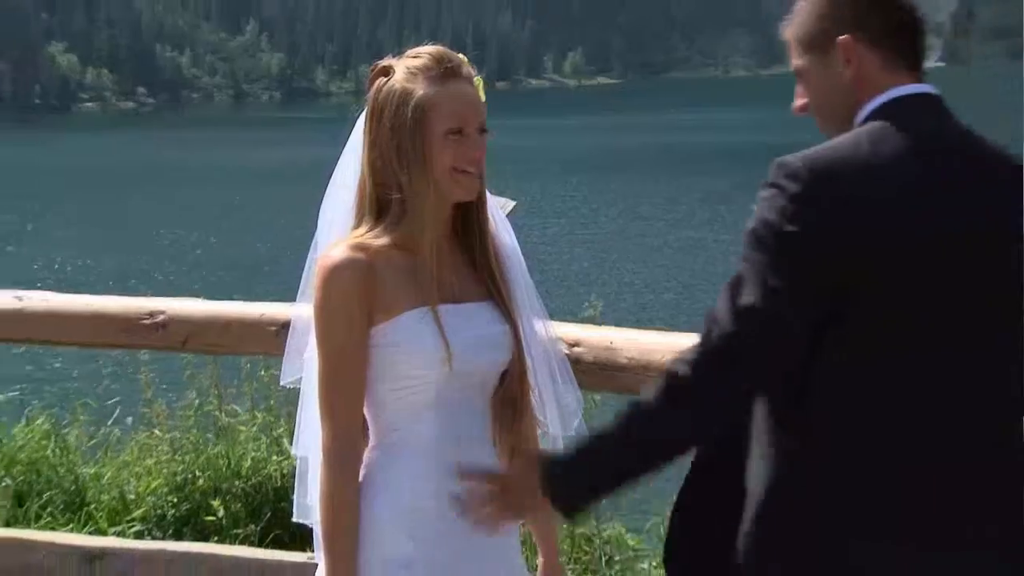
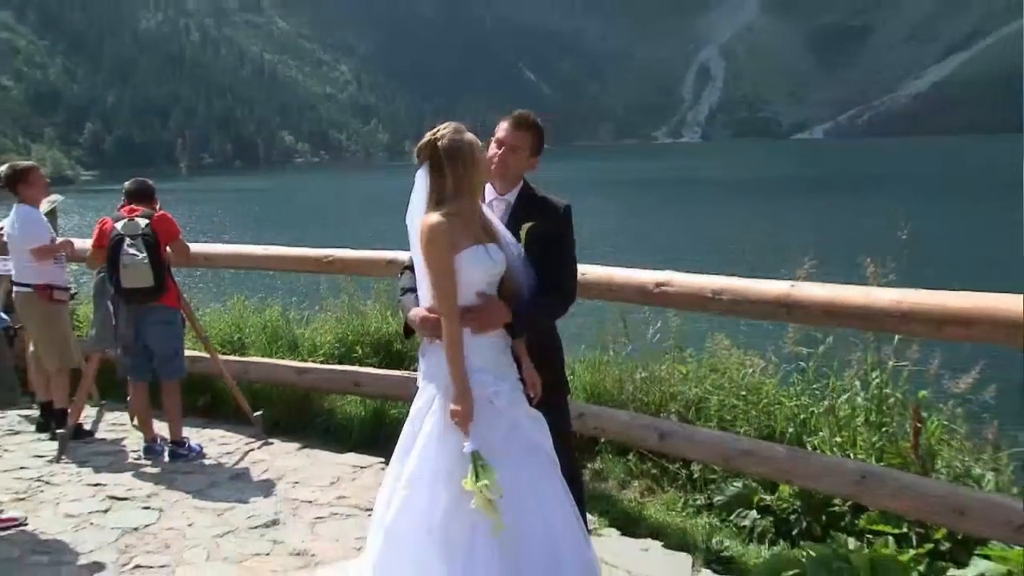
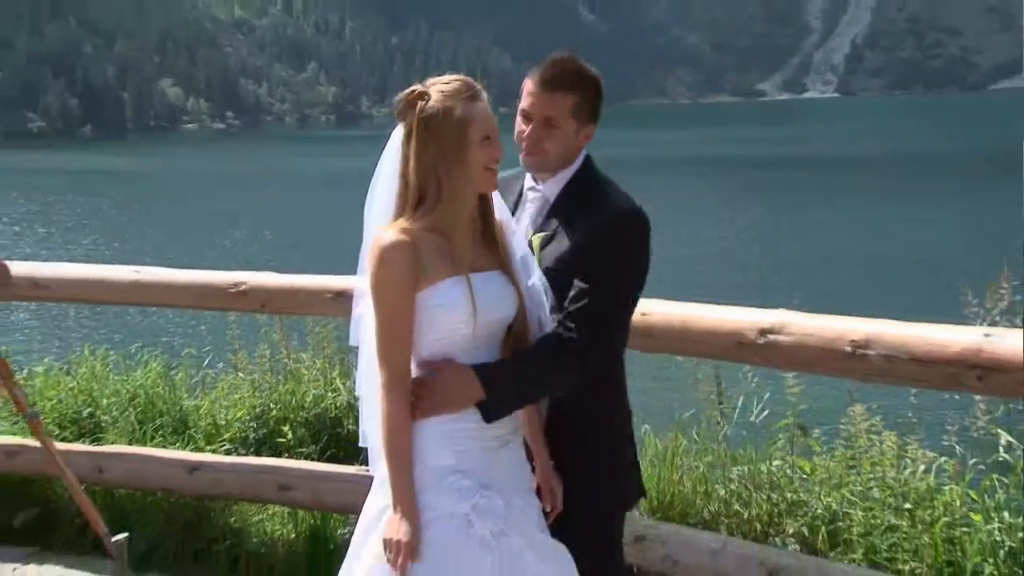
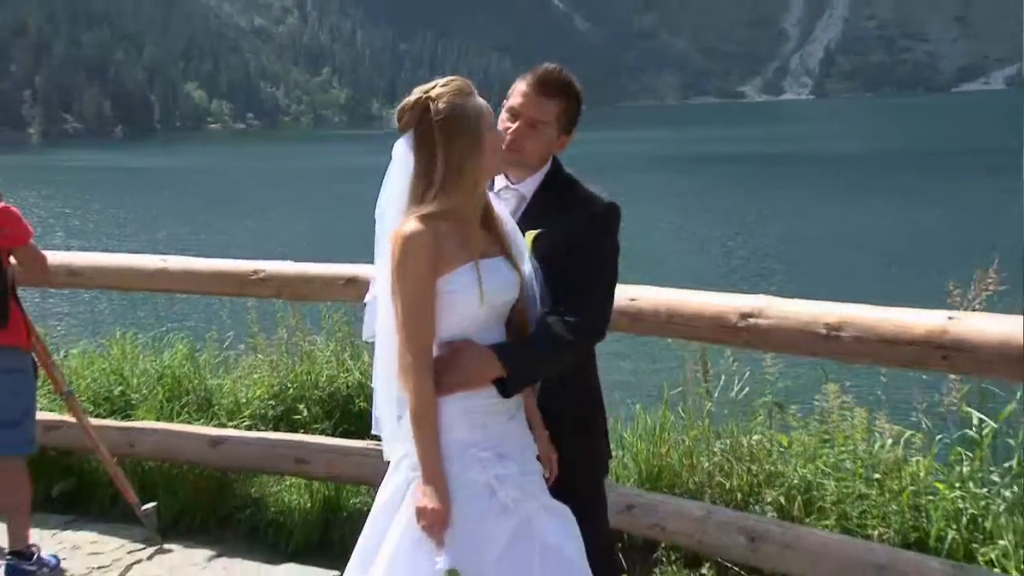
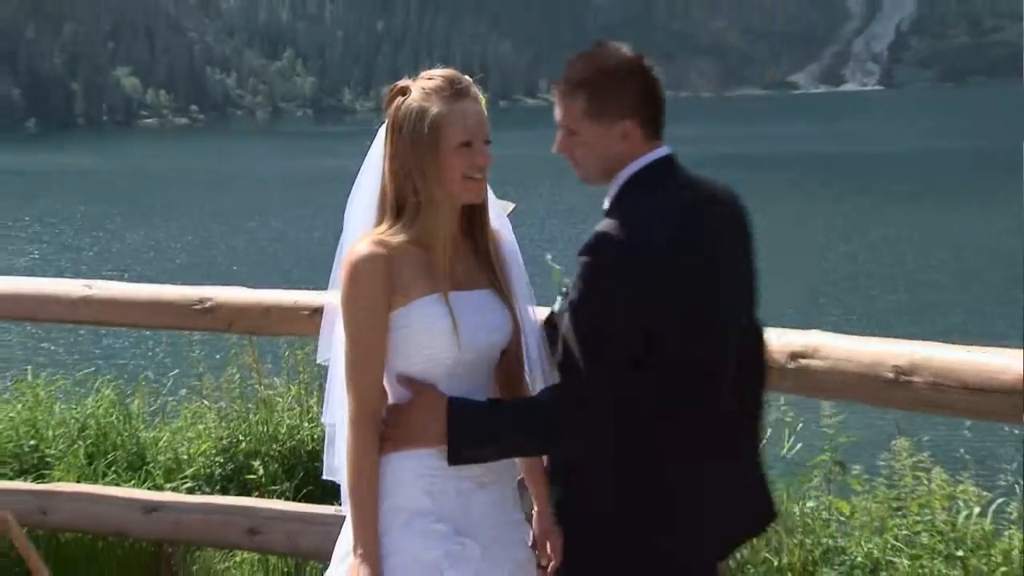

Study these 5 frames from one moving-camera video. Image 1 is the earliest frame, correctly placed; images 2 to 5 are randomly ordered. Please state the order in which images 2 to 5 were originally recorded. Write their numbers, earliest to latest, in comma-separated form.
5, 3, 4, 2
